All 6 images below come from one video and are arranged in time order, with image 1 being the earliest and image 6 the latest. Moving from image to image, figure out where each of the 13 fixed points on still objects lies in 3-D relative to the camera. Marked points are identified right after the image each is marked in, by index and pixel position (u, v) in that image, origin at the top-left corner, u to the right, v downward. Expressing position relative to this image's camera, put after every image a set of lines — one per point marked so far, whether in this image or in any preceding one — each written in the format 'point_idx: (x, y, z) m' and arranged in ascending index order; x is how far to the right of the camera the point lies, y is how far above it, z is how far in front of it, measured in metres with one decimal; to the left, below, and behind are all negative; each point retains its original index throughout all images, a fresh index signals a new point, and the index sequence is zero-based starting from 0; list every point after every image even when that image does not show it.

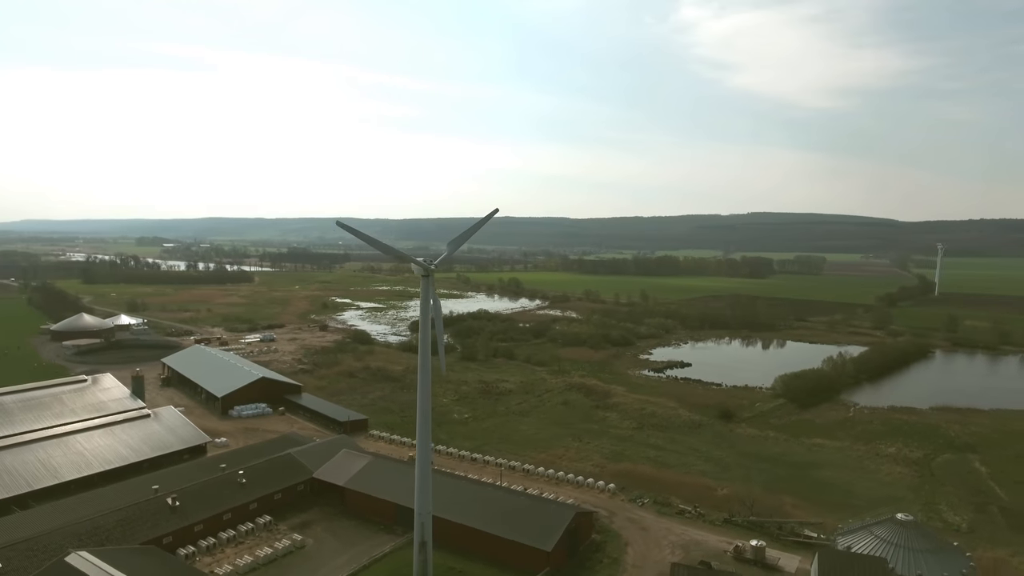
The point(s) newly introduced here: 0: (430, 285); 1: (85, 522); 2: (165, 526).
0: (-2.0, +0.1, +15.1) m
1: (-11.1, -6.1, +16.6) m
2: (-9.2, -6.3, +17.1) m
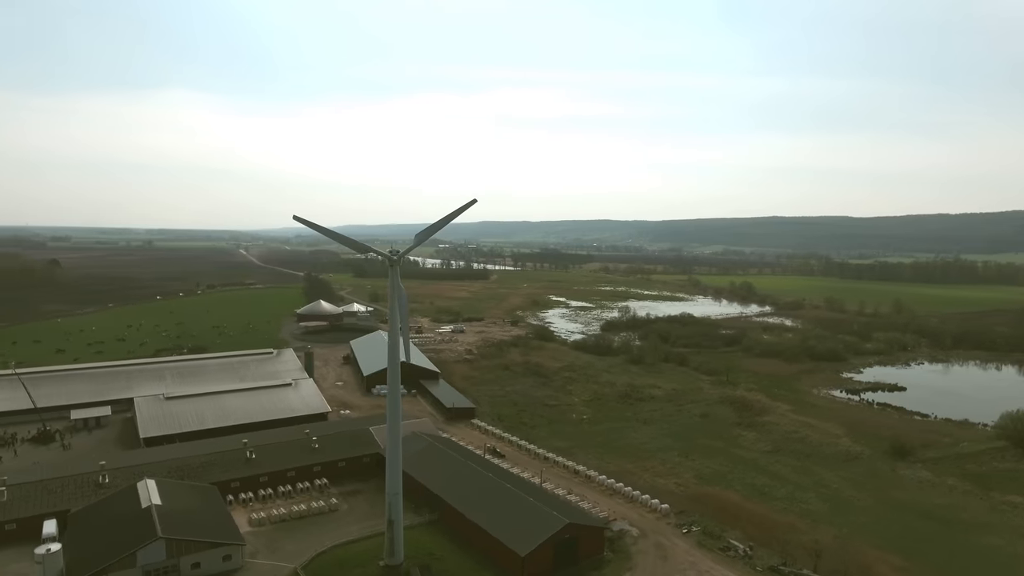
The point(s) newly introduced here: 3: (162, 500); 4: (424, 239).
0: (-2.9, +0.3, +15.9) m
1: (-10.8, -5.6, +20.9) m
2: (-8.9, -5.9, +20.6) m
3: (-9.4, -5.7, +17.3) m
4: (-2.3, +1.2, +16.1) m
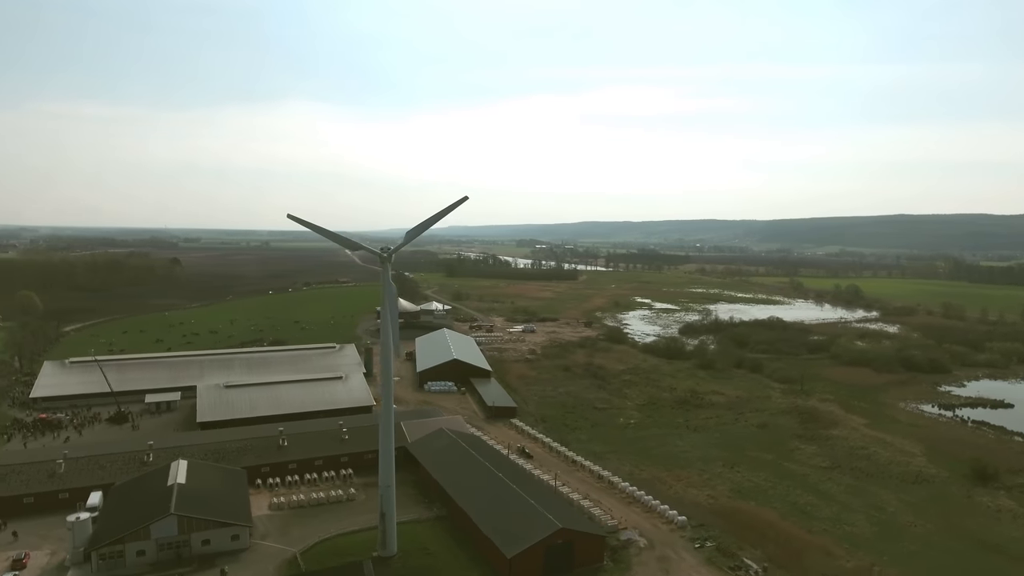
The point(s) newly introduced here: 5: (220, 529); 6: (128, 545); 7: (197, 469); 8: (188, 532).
0: (-3.2, +0.4, +16.3) m
1: (-10.2, -5.5, +22.4) m
2: (-8.4, -5.8, +21.9) m
3: (-9.4, -5.5, +18.7) m
4: (-2.5, +1.3, +16.3) m
5: (-7.7, -6.4, +17.1) m
6: (-9.6, -6.4, +16.1) m
7: (-9.6, -5.5, +19.6) m
8: (-8.4, -6.4, +16.8) m
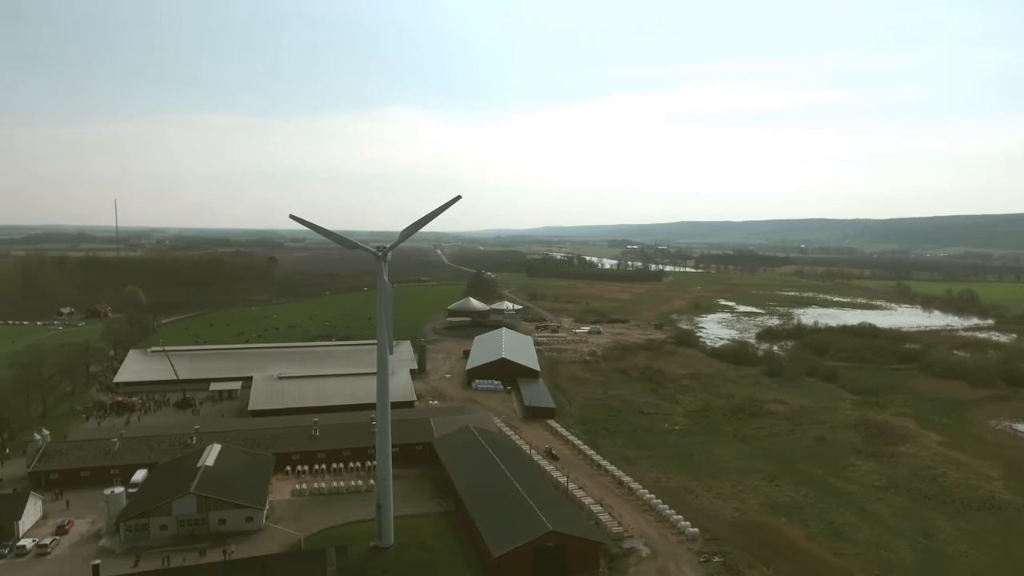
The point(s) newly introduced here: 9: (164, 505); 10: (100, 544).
0: (-3.4, +0.4, +16.7) m
1: (-9.5, -5.4, +23.9) m
2: (-7.8, -5.7, +23.1) m
3: (-9.2, -5.4, +20.1) m
4: (-2.7, +1.3, +16.7) m
5: (-7.8, -6.3, +18.2) m
6: (-9.8, -6.3, +17.6) m
7: (-9.3, -5.4, +21.0) m
8: (-8.6, -6.2, +18.0) m
9: (-9.5, -5.9, +17.6) m
10: (-11.0, -6.9, +17.2) m
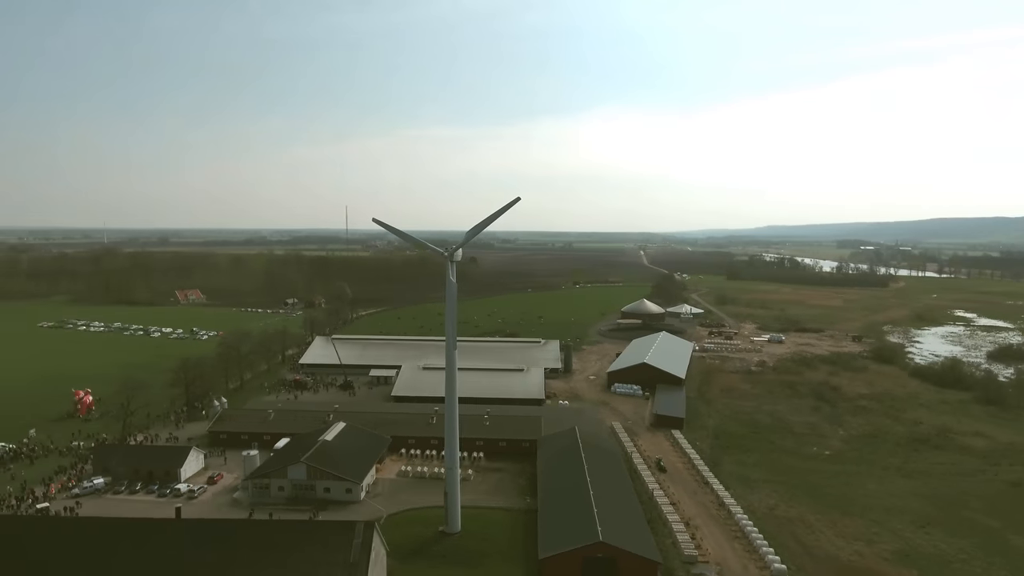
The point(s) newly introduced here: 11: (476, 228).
0: (-1.7, +0.5, +17.6) m
1: (-5.2, -5.2, +26.4) m
2: (-3.9, -5.6, +25.0) m
3: (-6.3, -5.3, +22.7) m
4: (-1.0, +1.4, +17.3) m
5: (-5.6, -6.1, +20.4) m
6: (-7.7, -6.1, +20.5) m
7: (-6.0, -5.3, +23.6) m
8: (-6.3, -6.1, +20.5) m
9: (-7.4, -5.8, +20.5) m
10: (-8.9, -6.7, +20.6) m
11: (-1.0, +1.6, +17.4) m
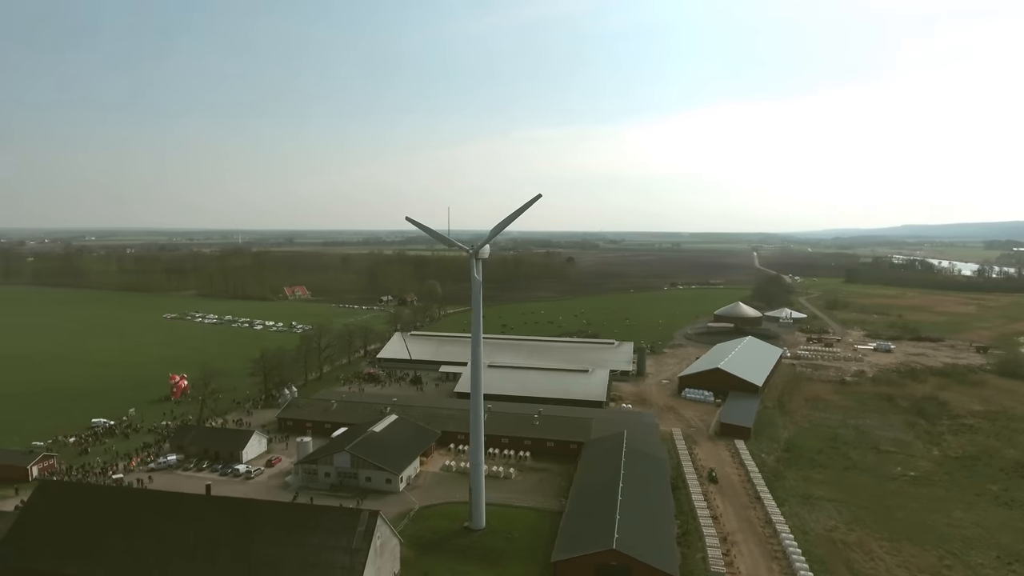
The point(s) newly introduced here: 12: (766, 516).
0: (-1.0, +0.5, +17.7) m
1: (-3.1, -5.1, +26.9) m
2: (-2.0, -5.5, +25.4) m
3: (-4.7, -5.2, +23.5) m
4: (-0.4, +1.4, +17.3) m
5: (-4.4, -6.0, +21.1) m
6: (-6.5, -6.0, +21.6) m
7: (-4.3, -5.1, +24.3) m
8: (-5.1, -6.0, +21.3) m
9: (-6.2, -5.6, +21.5) m
10: (-7.7, -6.5, +21.9) m
11: (-0.3, +1.7, +17.3) m
12: (+7.8, -6.9, +19.4) m
